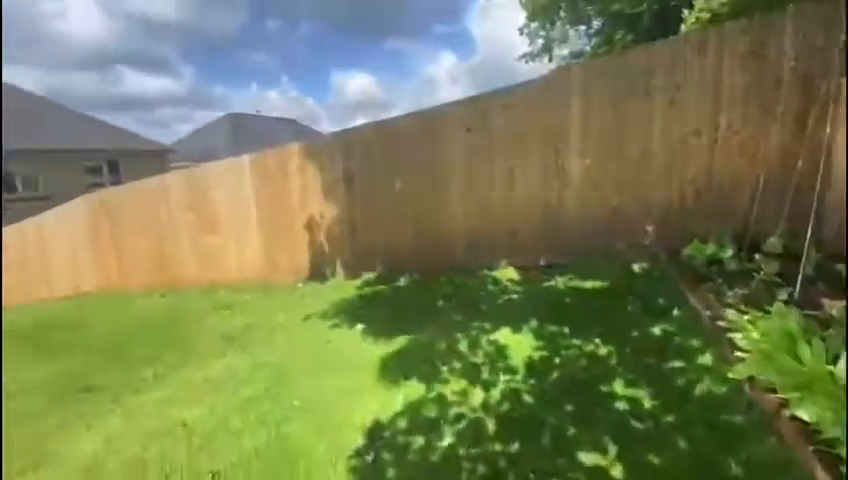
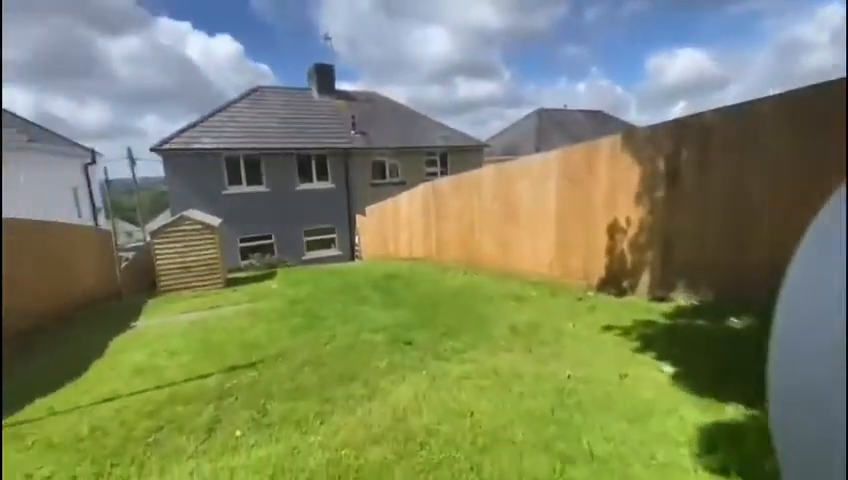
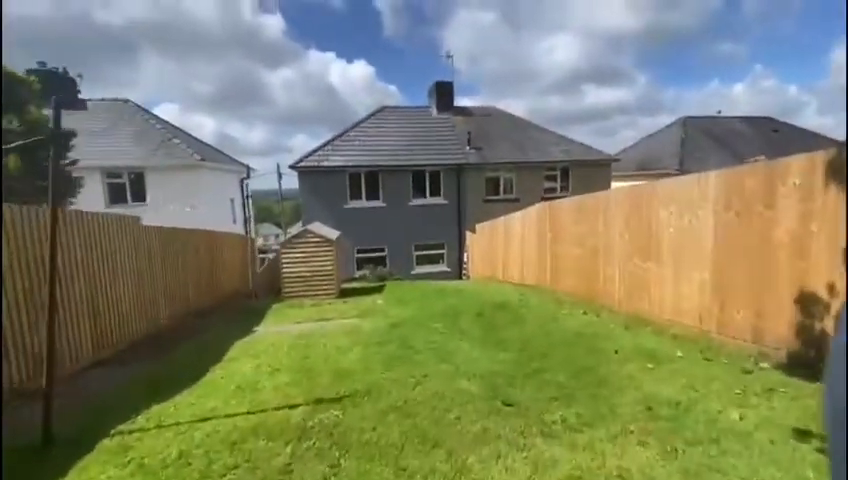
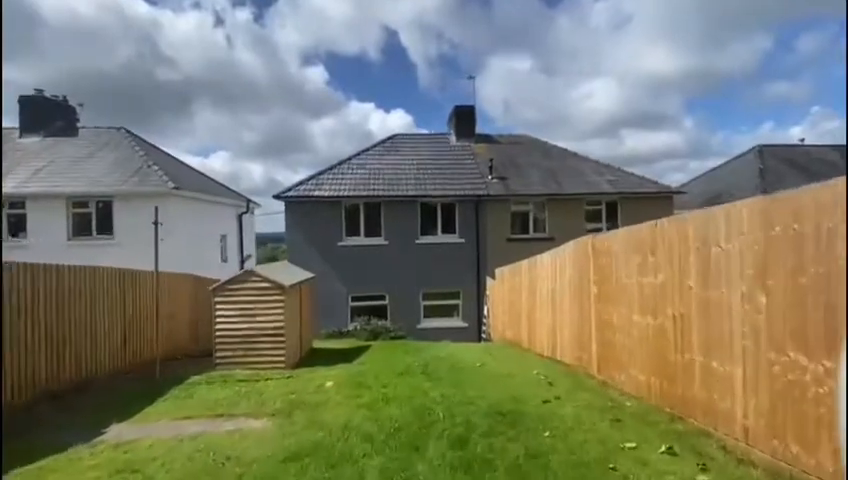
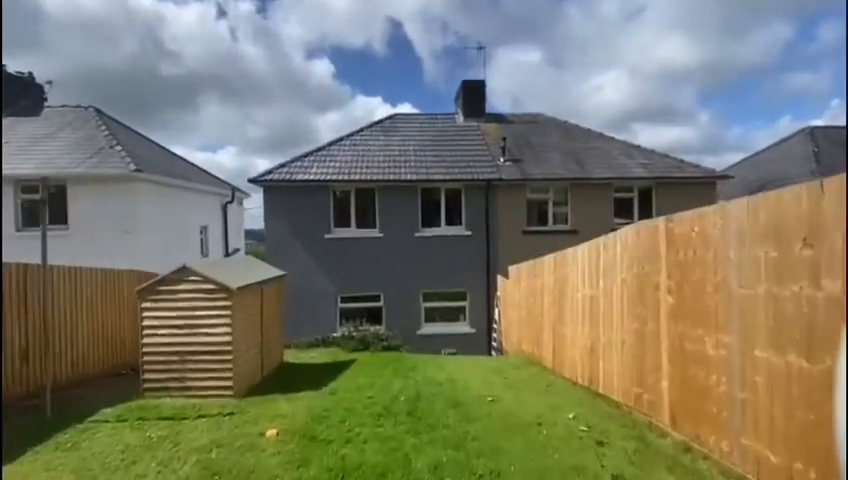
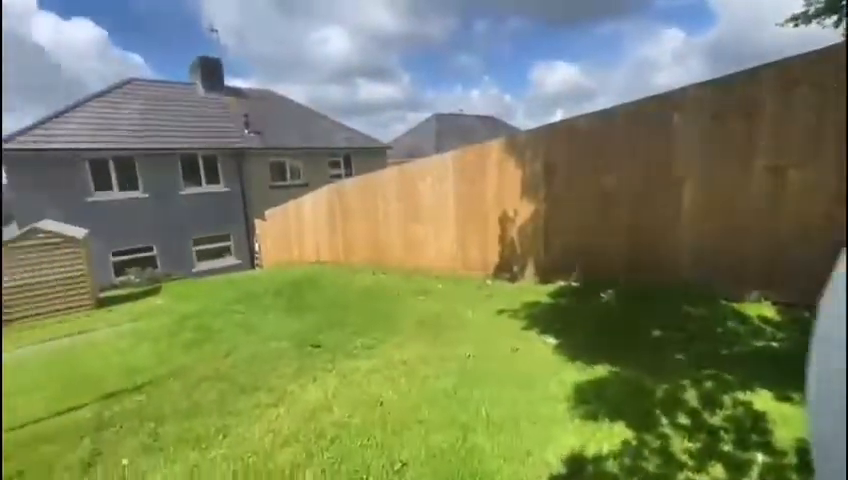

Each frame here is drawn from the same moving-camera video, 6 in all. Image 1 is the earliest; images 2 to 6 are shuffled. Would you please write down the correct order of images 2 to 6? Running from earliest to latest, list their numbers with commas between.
6, 2, 3, 4, 5
